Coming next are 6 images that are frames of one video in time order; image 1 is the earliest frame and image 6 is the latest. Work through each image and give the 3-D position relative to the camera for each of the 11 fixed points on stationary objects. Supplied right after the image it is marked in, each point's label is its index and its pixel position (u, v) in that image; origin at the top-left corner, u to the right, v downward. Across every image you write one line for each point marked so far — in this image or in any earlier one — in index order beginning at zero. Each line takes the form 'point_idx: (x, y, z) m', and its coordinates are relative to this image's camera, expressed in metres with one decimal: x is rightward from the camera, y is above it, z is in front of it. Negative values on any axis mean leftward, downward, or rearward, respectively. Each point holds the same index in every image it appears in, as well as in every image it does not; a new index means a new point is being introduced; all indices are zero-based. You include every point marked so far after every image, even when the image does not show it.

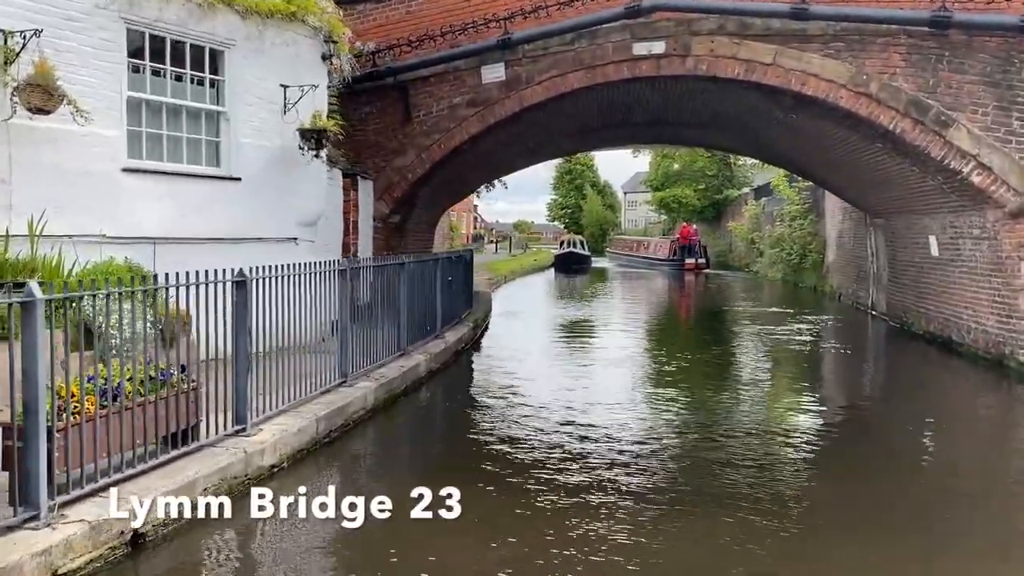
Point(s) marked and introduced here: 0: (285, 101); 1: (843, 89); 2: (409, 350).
0: (-2.5, +2.1, +9.7) m
1: (+4.2, +2.6, +11.2) m
2: (-1.2, -0.7, +10.2) m
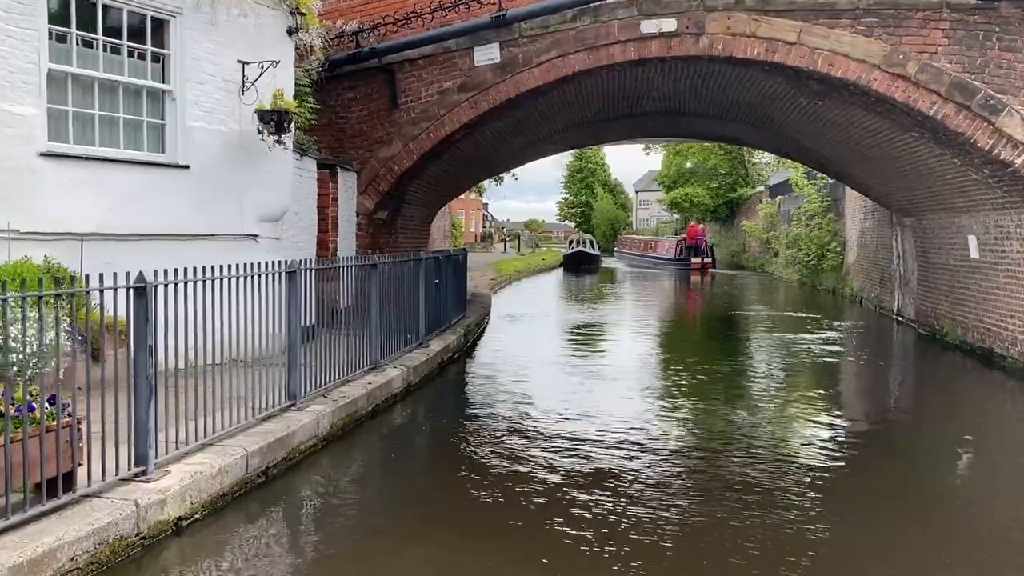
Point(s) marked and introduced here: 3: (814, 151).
0: (-2.6, +2.0, +8.6) m
1: (+4.2, +2.5, +10.0) m
2: (-1.3, -0.8, +9.0) m
3: (+5.4, +2.4, +15.5) m
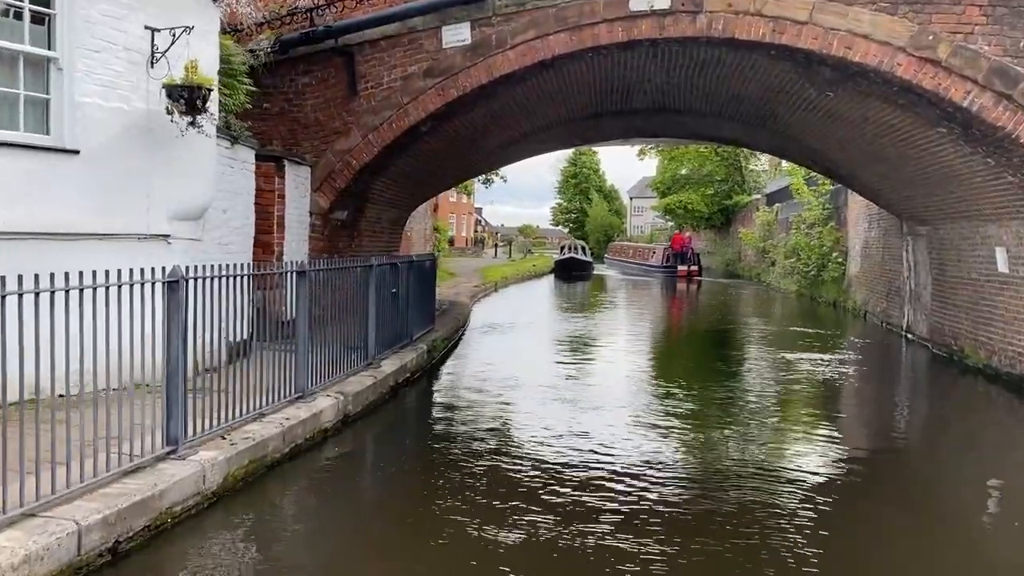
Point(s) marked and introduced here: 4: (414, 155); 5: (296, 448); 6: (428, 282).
0: (-3.0, +2.0, +7.2) m
1: (+3.8, +2.3, +8.6) m
2: (-1.7, -0.9, +7.6) m
3: (+5.0, +2.2, +14.2) m
4: (-1.4, +1.8, +12.2) m
5: (-1.6, -1.2, +6.5) m
6: (-1.2, +0.1, +12.2) m
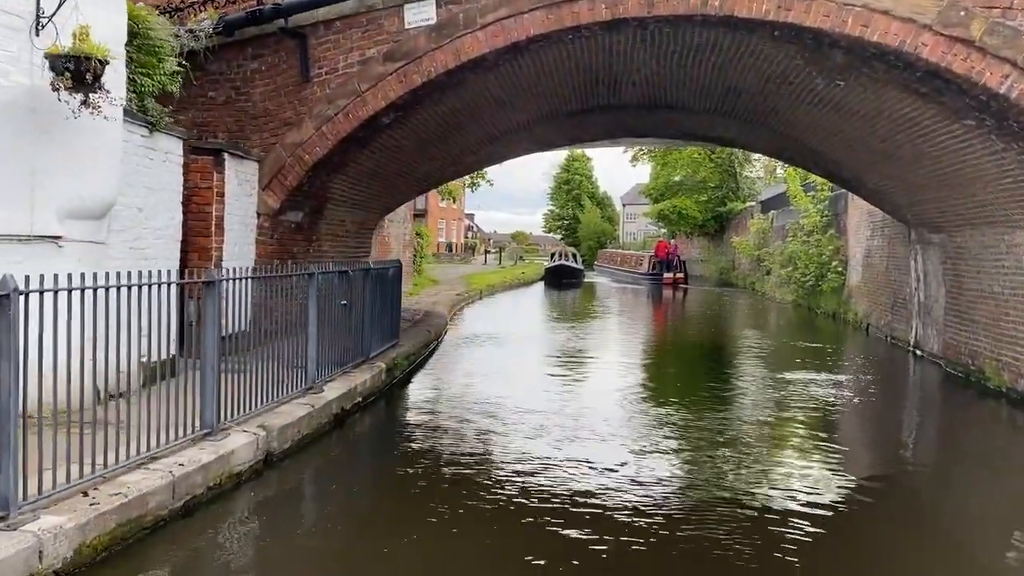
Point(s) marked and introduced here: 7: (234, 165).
0: (-3.2, +1.9, +6.0) m
1: (+3.5, +2.2, +7.5) m
2: (-2.0, -0.9, +6.4) m
3: (+4.6, +2.0, +13.0) m
4: (-1.7, +1.7, +11.0) m
5: (-1.9, -1.3, +5.2) m
6: (-1.5, 0.0, +11.0) m
7: (-3.0, +1.3, +9.4) m
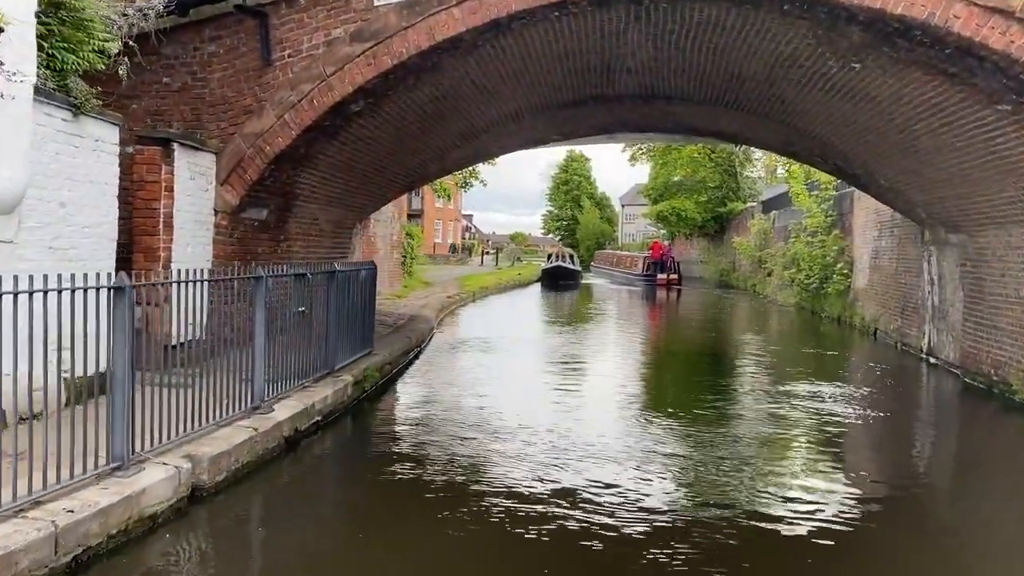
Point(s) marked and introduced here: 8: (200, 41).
0: (-3.4, +1.8, +5.1) m
1: (+3.3, +2.1, +6.6) m
2: (-2.2, -1.0, +5.5) m
3: (+4.5, +1.9, +12.1) m
4: (-1.9, +1.7, +10.1) m
5: (-2.1, -1.3, +4.3) m
6: (-1.7, -0.1, +10.1) m
7: (-3.2, +1.3, +8.5) m
8: (-3.3, +2.6, +9.3) m
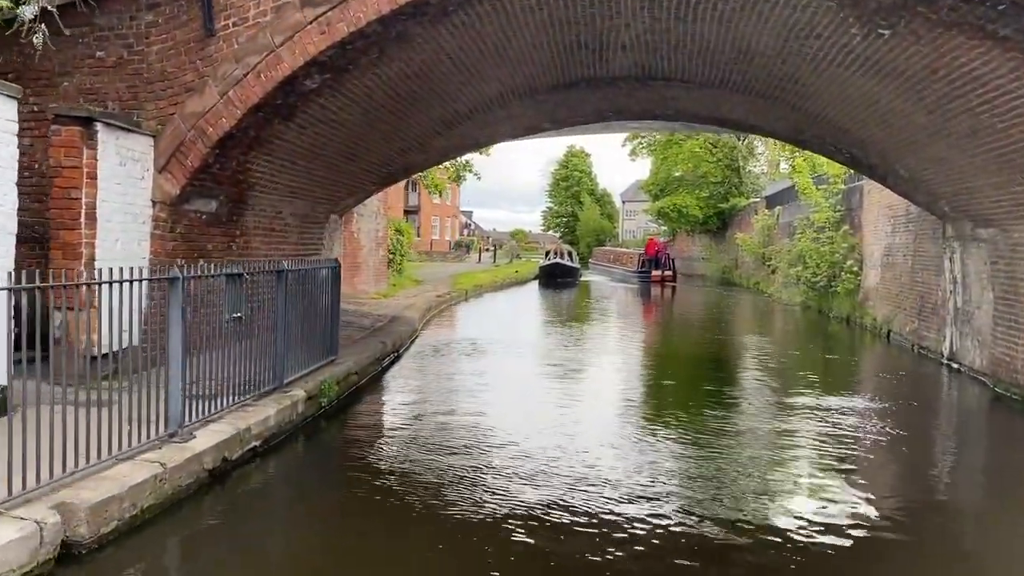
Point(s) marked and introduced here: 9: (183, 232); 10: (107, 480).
0: (-3.6, +1.8, +4.0) m
1: (+3.1, +2.1, +5.5) m
2: (-2.4, -1.0, +4.4) m
3: (+4.3, +1.9, +11.0) m
4: (-2.1, +1.7, +9.0) m
5: (-2.3, -1.3, +3.3) m
6: (-1.9, -0.1, +9.0) m
7: (-3.4, +1.3, +7.4) m
8: (-3.5, +2.6, +8.2) m
9: (-3.2, +0.5, +8.6) m
10: (-2.2, -1.0, +4.7) m
